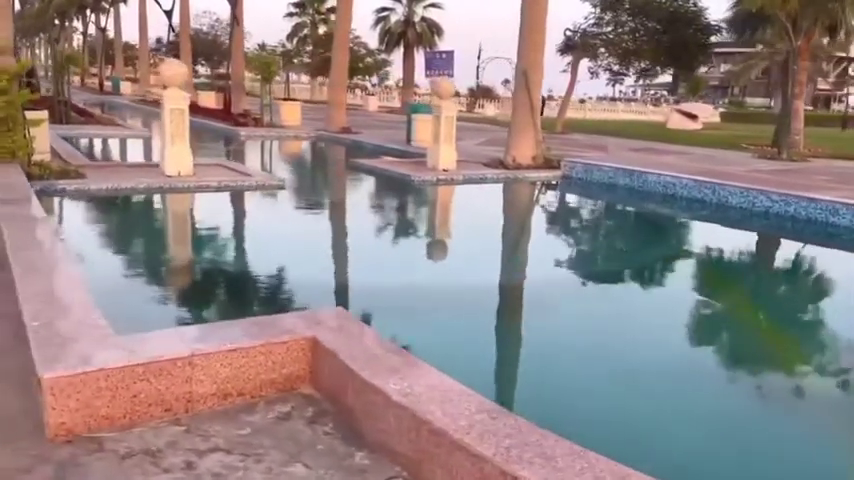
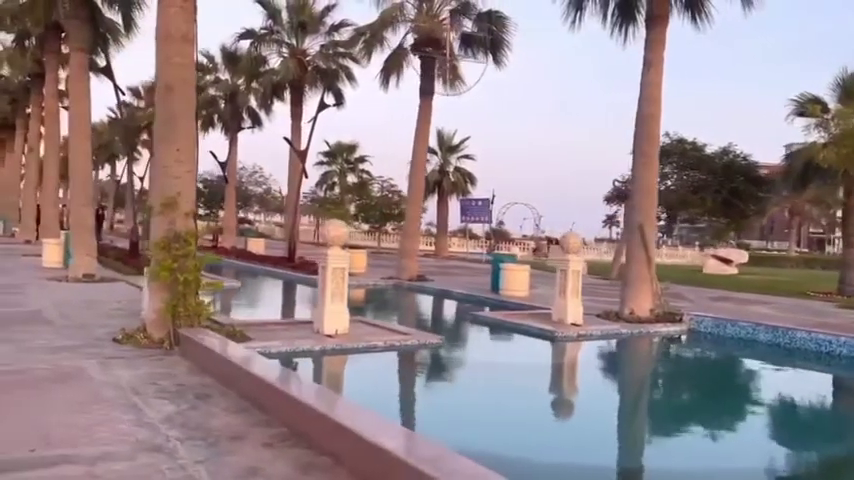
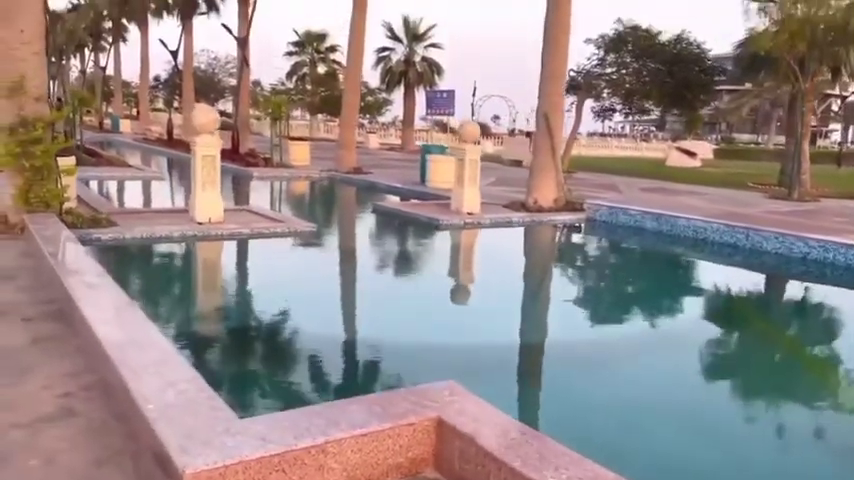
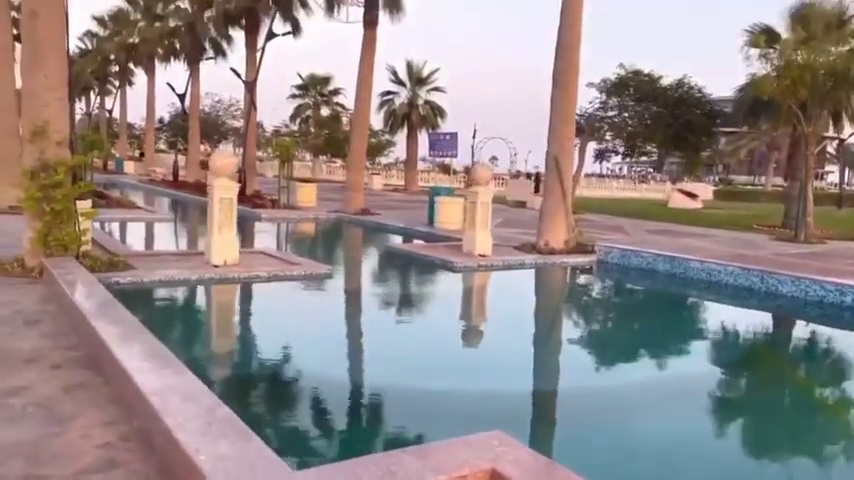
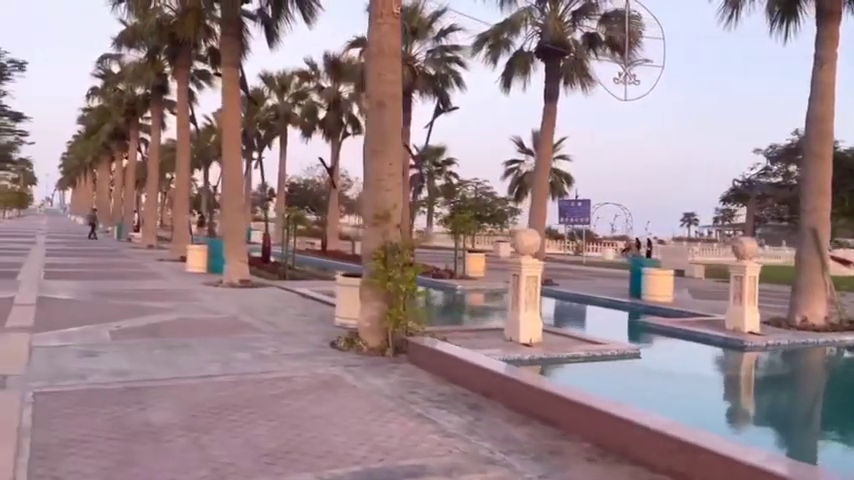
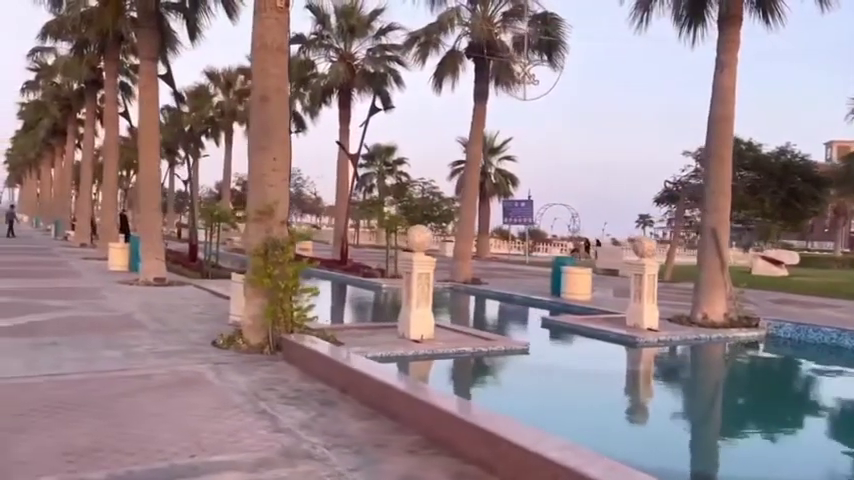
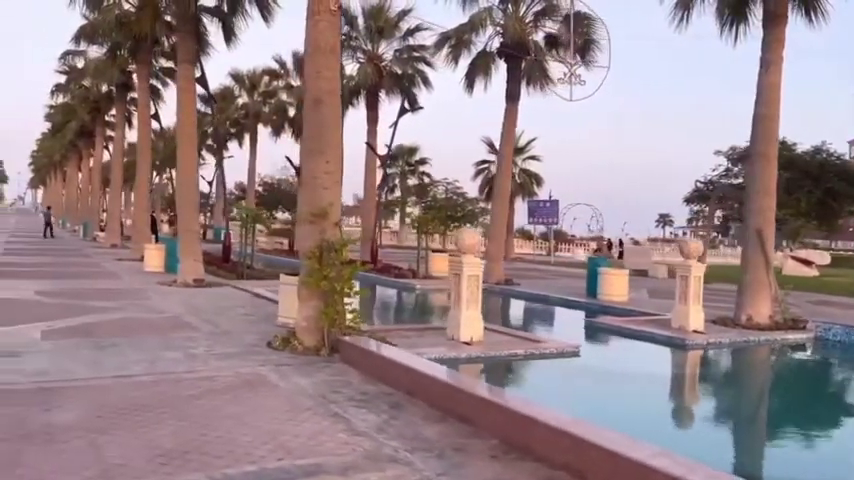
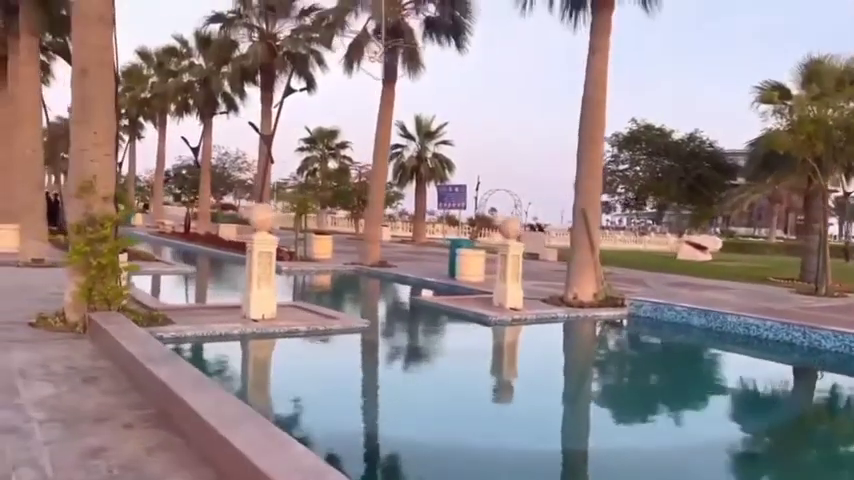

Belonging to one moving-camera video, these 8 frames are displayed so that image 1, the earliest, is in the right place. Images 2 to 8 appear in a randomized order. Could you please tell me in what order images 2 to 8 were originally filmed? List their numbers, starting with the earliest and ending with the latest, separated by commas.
3, 4, 8, 2, 6, 7, 5
